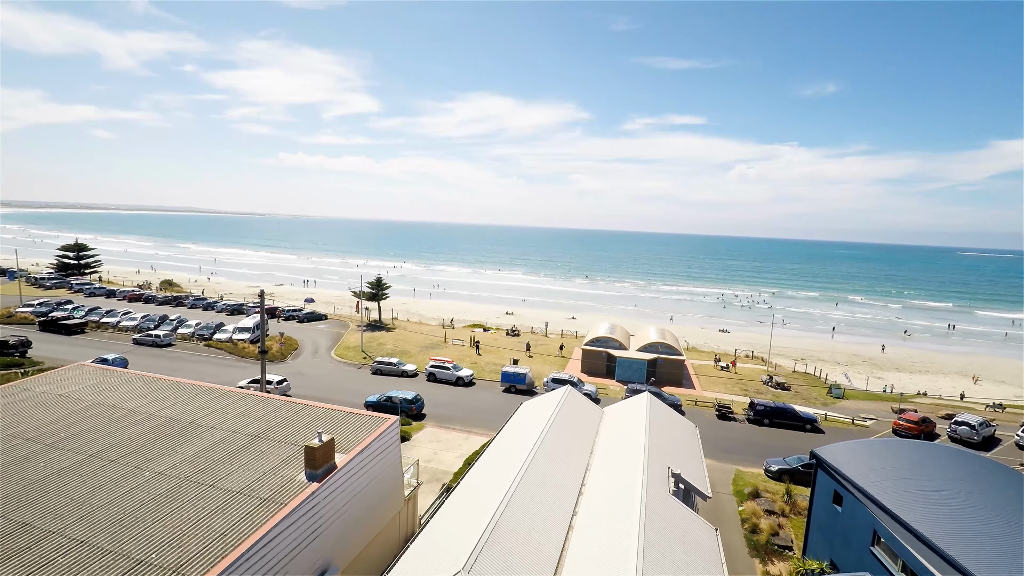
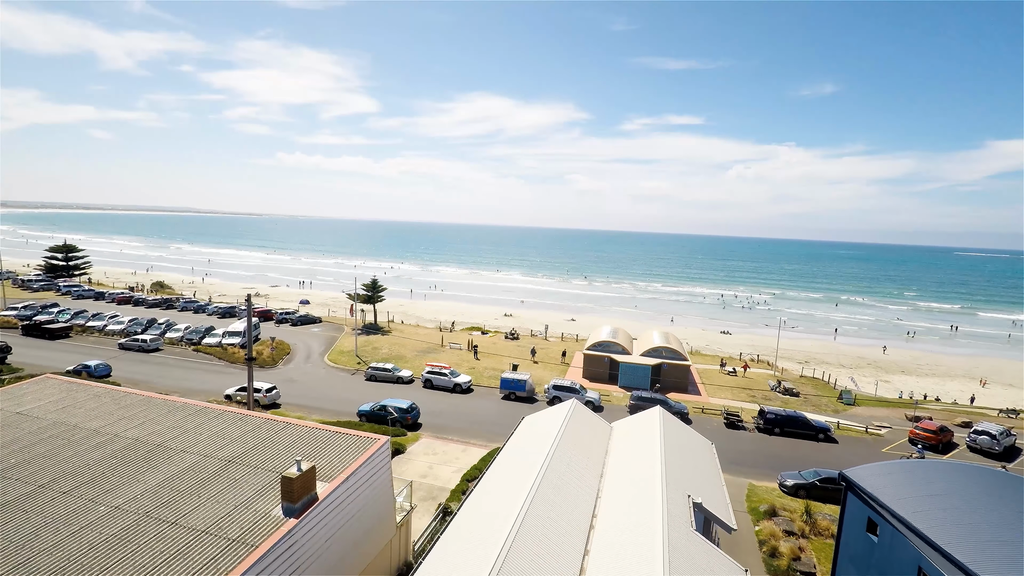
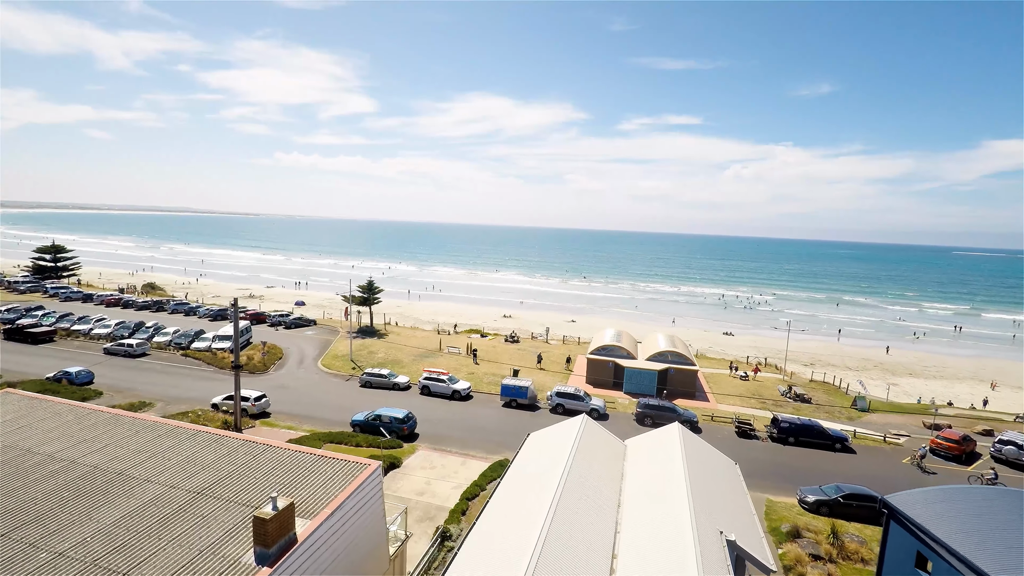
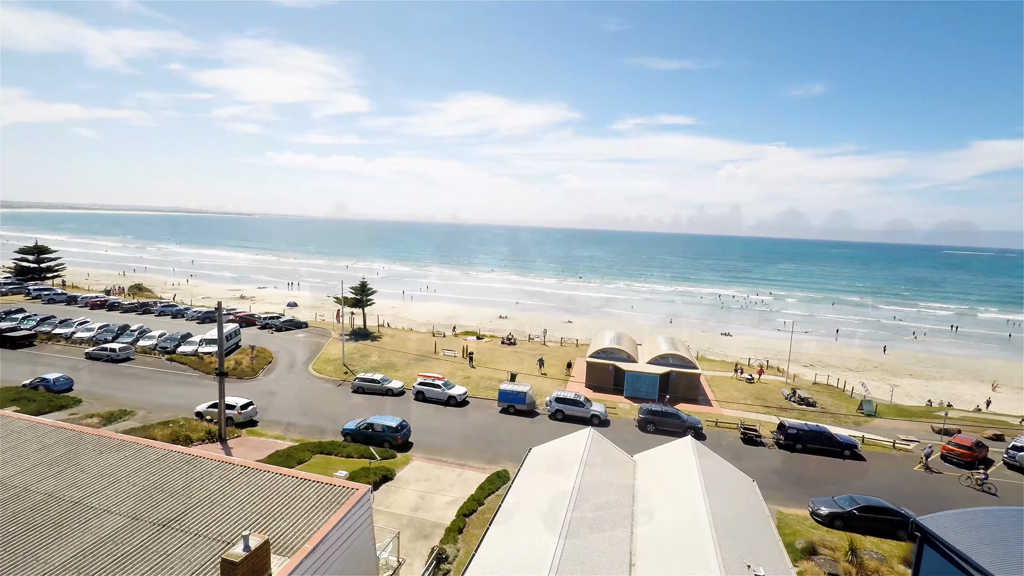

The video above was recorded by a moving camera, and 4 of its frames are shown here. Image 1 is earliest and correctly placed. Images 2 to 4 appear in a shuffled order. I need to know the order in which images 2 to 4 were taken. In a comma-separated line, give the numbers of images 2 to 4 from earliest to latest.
2, 3, 4
